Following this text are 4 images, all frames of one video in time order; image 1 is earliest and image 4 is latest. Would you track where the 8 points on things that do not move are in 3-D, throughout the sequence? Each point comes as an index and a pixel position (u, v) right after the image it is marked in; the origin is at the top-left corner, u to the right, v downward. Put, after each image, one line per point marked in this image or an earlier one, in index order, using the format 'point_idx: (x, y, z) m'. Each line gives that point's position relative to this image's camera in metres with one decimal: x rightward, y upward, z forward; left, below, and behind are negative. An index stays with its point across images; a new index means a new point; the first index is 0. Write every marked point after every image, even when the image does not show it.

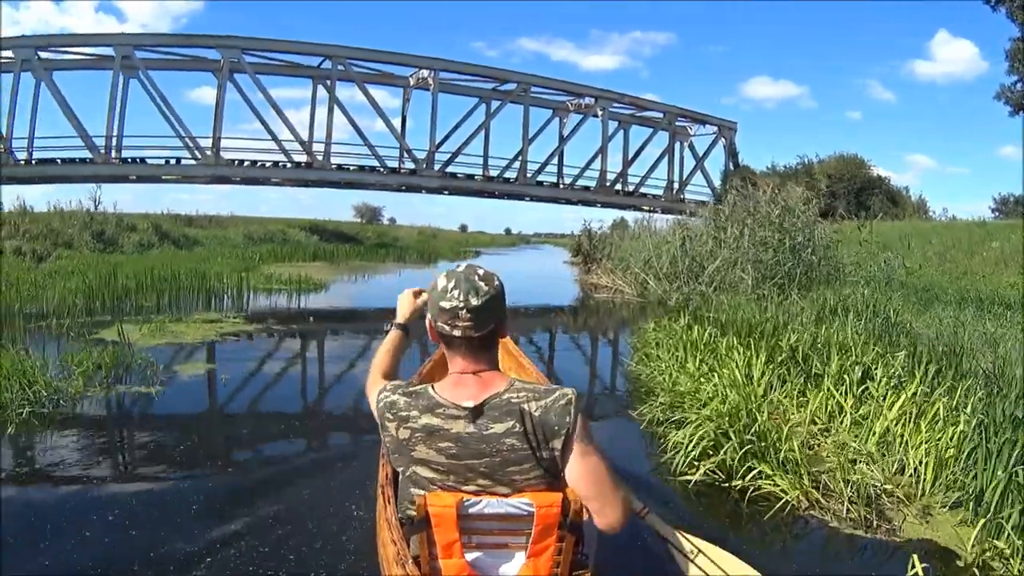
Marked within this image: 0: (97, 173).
0: (-10.1, +2.8, +18.7) m
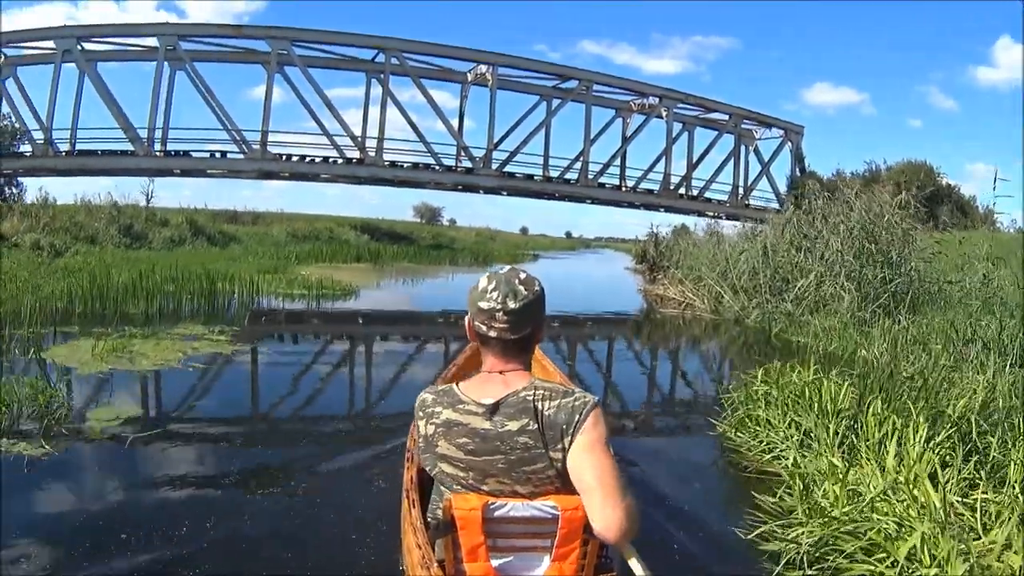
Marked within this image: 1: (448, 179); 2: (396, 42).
0: (-8.8, +2.9, +18.3) m
1: (-1.8, +2.9, +19.9) m
2: (-3.0, +6.3, +19.5) m
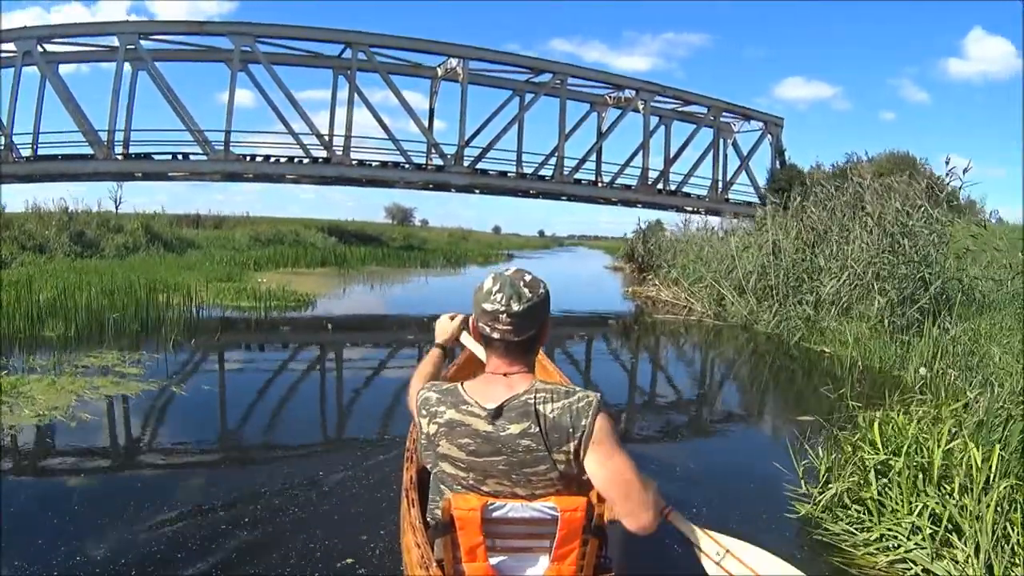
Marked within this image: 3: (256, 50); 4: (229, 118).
0: (-9.3, +2.7, +17.4) m
1: (-2.4, +2.8, +19.3) m
2: (-3.7, +6.2, +18.8) m
3: (-6.5, +6.1, +19.5) m
4: (-6.9, +4.2, +18.7) m
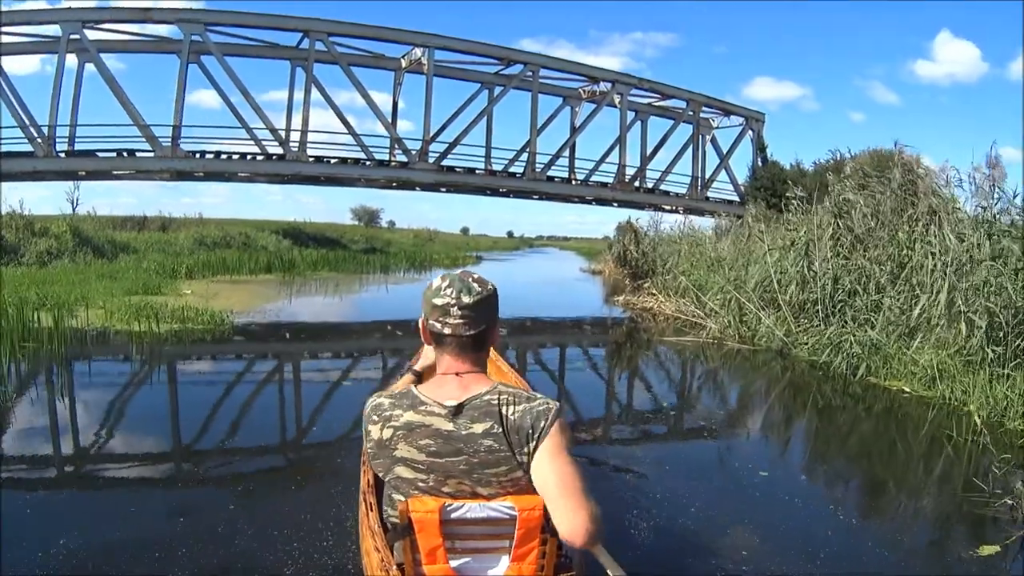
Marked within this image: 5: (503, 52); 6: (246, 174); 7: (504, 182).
0: (-10.0, +2.5, +16.0) m
1: (-3.1, +2.7, +18.1) m
2: (-4.4, +6.1, +17.6) m
3: (-7.3, +5.9, +18.2) m
4: (-7.6, +4.0, +17.4) m
5: (-0.2, +6.1, +19.7) m
6: (-6.1, +2.6, +17.3) m
7: (-0.2, +2.7, +19.7) m
